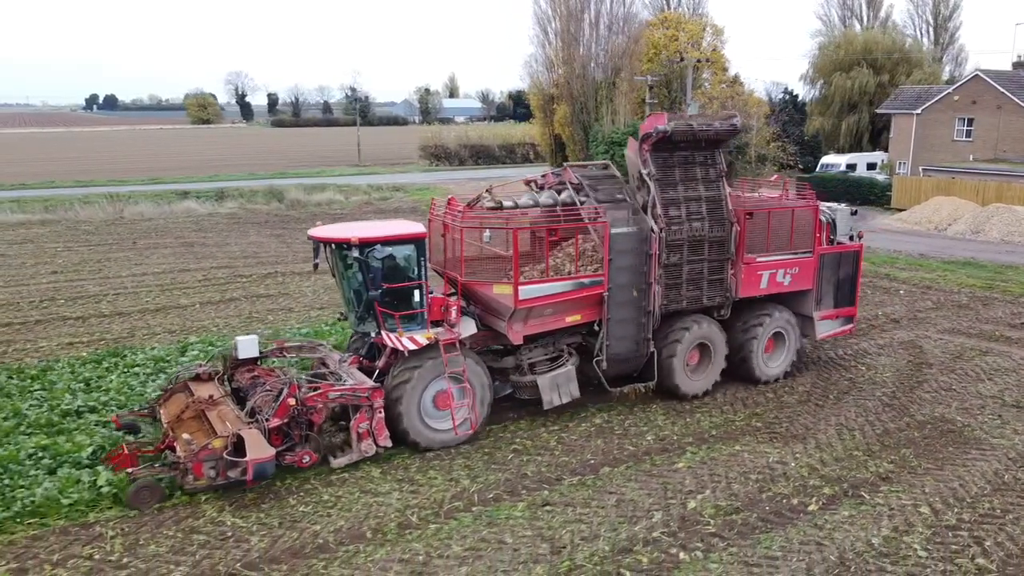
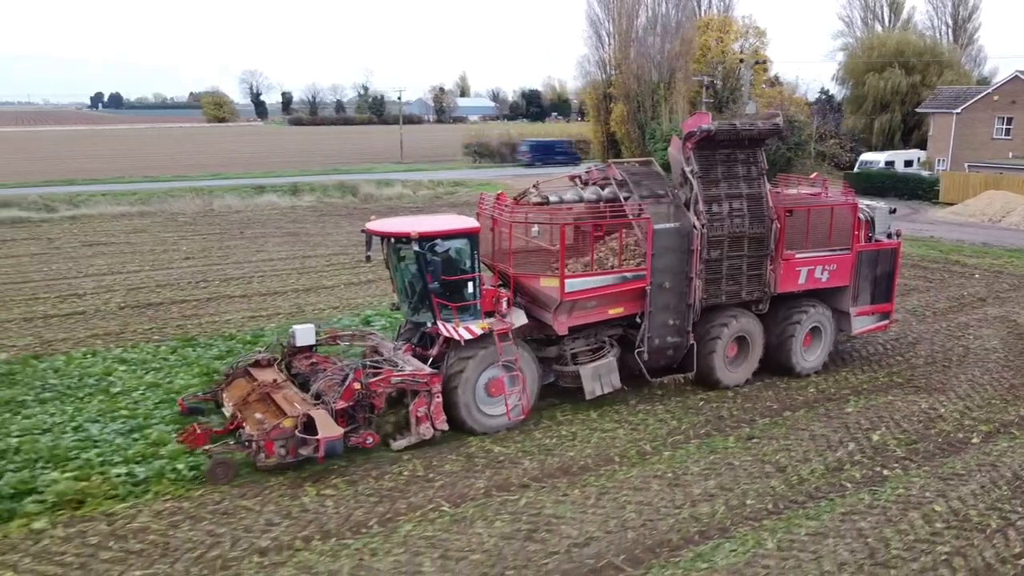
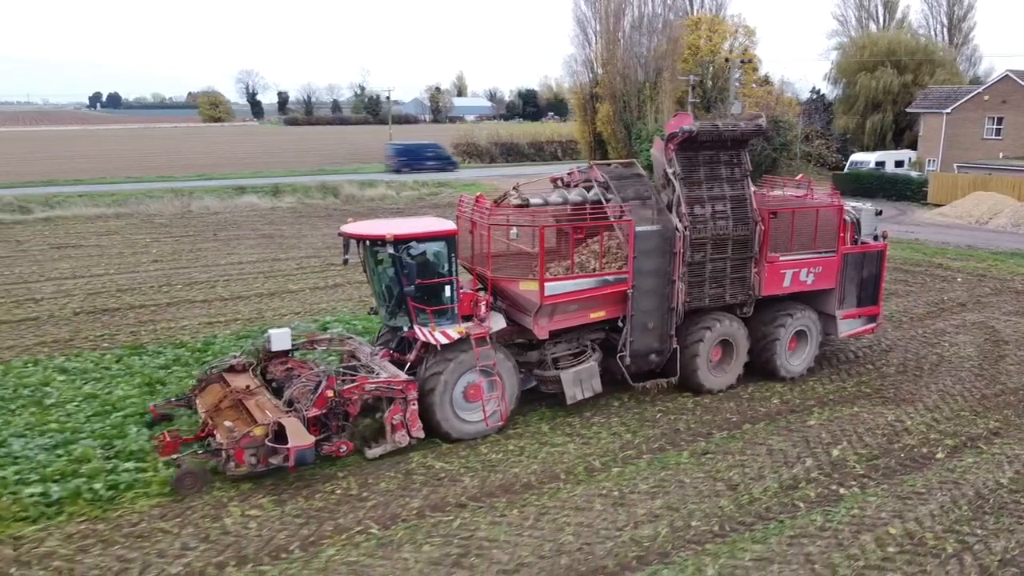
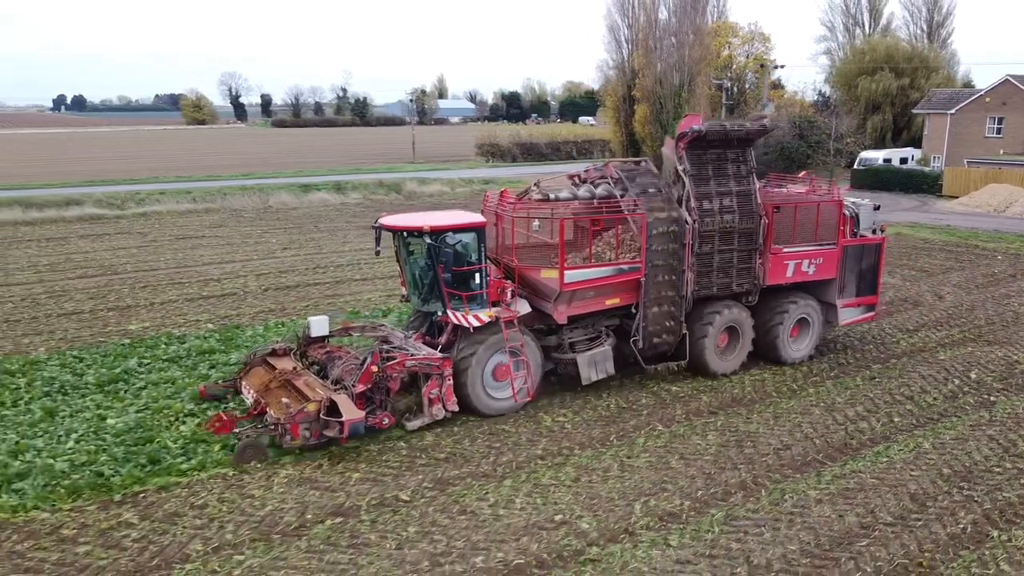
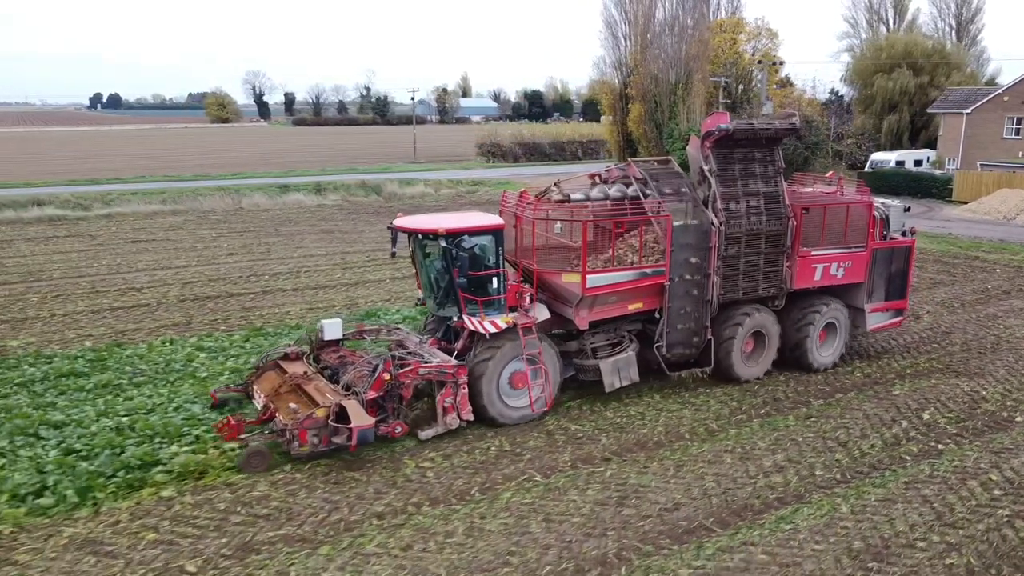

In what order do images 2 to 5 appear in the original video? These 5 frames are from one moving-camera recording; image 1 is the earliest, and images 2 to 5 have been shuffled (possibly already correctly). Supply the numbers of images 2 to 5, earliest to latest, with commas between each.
3, 2, 5, 4
